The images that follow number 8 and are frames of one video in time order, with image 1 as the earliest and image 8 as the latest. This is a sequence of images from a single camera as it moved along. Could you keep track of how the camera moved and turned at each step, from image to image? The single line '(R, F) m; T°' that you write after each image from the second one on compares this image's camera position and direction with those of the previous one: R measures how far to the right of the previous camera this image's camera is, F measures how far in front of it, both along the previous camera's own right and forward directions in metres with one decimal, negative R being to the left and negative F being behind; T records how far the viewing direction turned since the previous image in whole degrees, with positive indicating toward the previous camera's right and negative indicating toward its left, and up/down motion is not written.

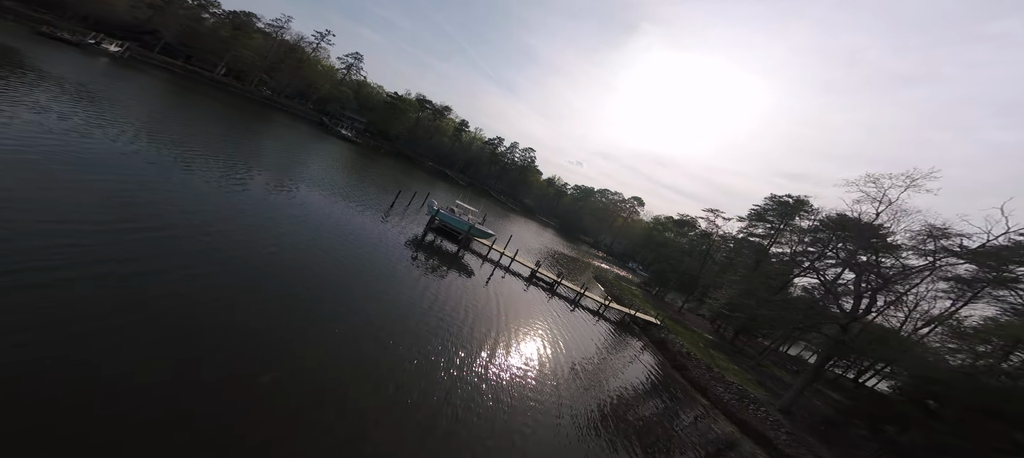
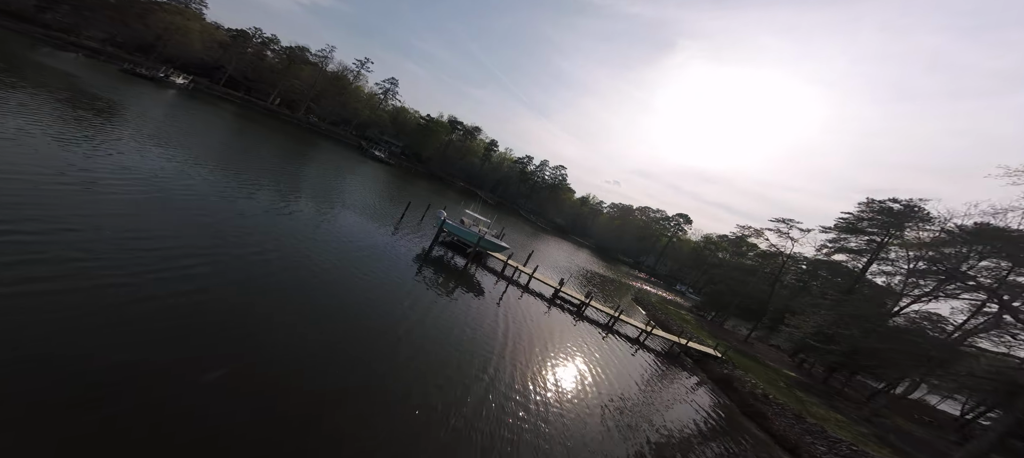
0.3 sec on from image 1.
(+0.8, +2.6) m; -7°
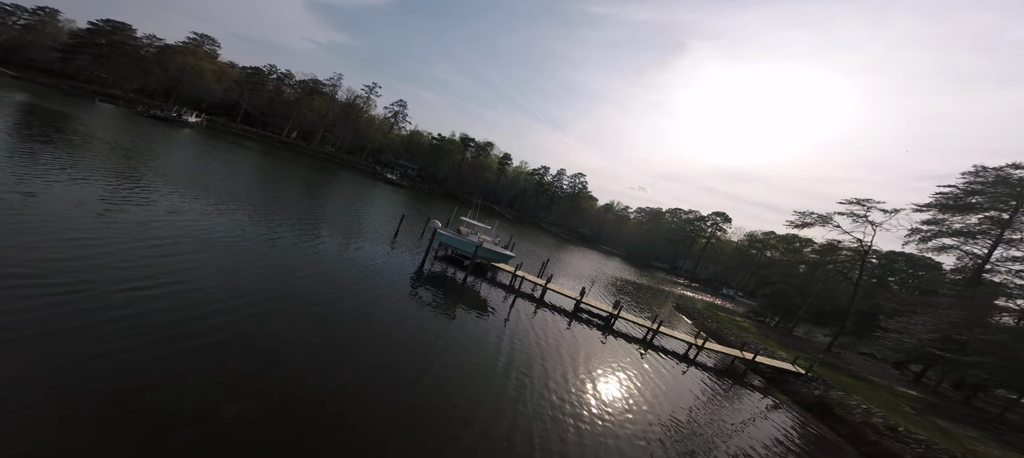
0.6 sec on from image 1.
(+0.8, +2.8) m; -4°
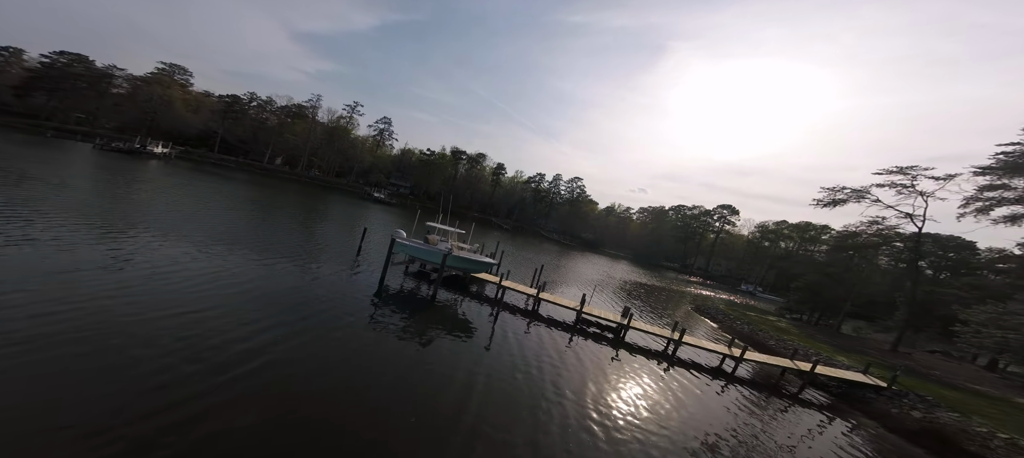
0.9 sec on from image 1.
(+0.8, +2.5) m; 0°
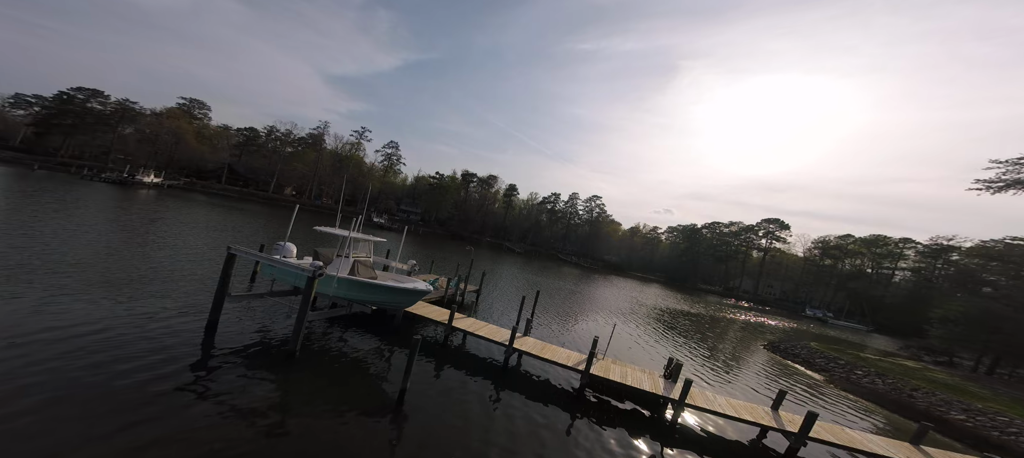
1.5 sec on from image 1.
(+1.4, +4.9) m; -4°
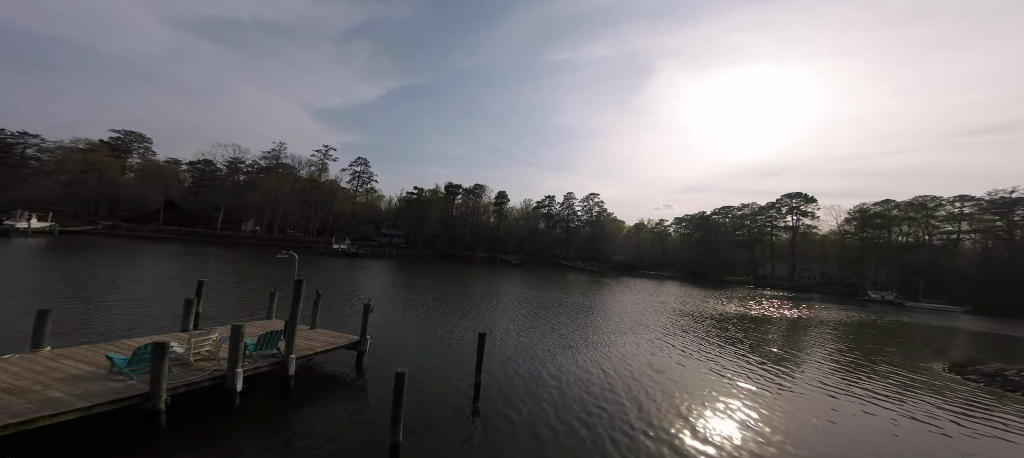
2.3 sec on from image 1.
(+1.2, +6.6) m; 0°
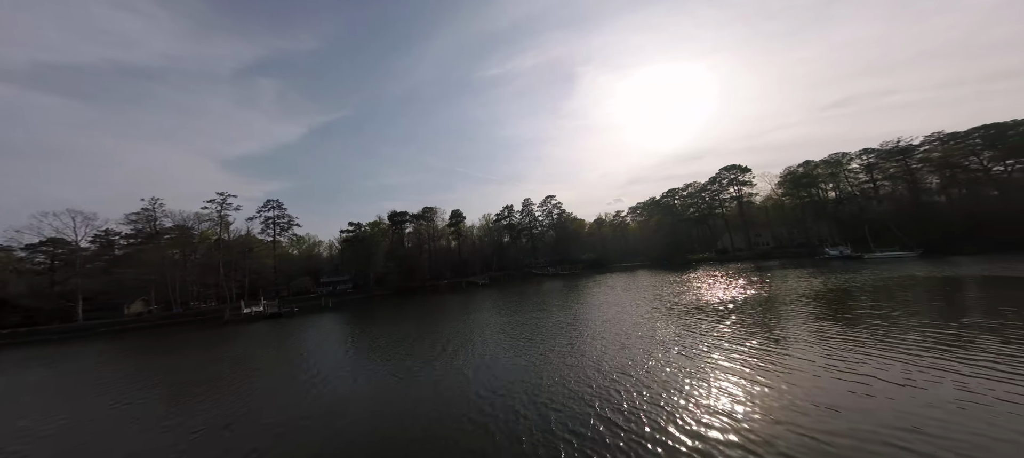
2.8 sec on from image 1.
(+0.5, +4.2) m; +7°
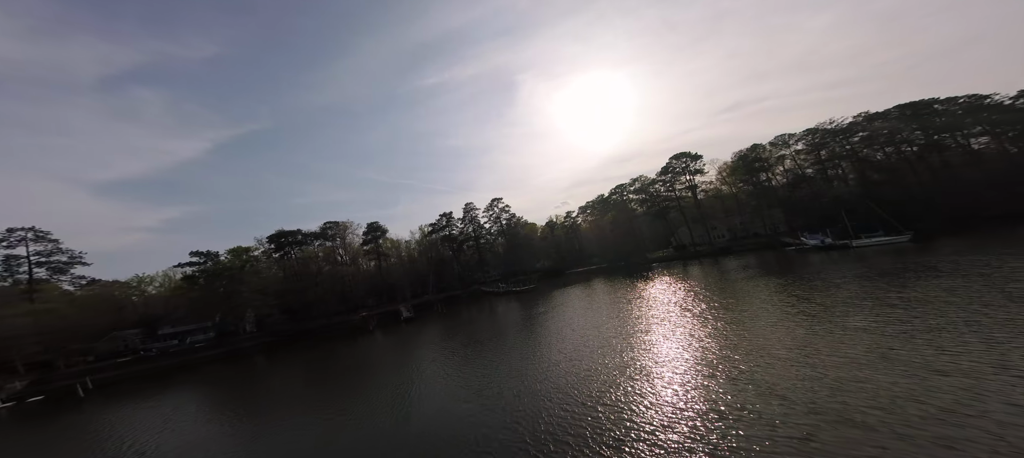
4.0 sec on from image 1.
(+2.4, +12.1) m; +8°
